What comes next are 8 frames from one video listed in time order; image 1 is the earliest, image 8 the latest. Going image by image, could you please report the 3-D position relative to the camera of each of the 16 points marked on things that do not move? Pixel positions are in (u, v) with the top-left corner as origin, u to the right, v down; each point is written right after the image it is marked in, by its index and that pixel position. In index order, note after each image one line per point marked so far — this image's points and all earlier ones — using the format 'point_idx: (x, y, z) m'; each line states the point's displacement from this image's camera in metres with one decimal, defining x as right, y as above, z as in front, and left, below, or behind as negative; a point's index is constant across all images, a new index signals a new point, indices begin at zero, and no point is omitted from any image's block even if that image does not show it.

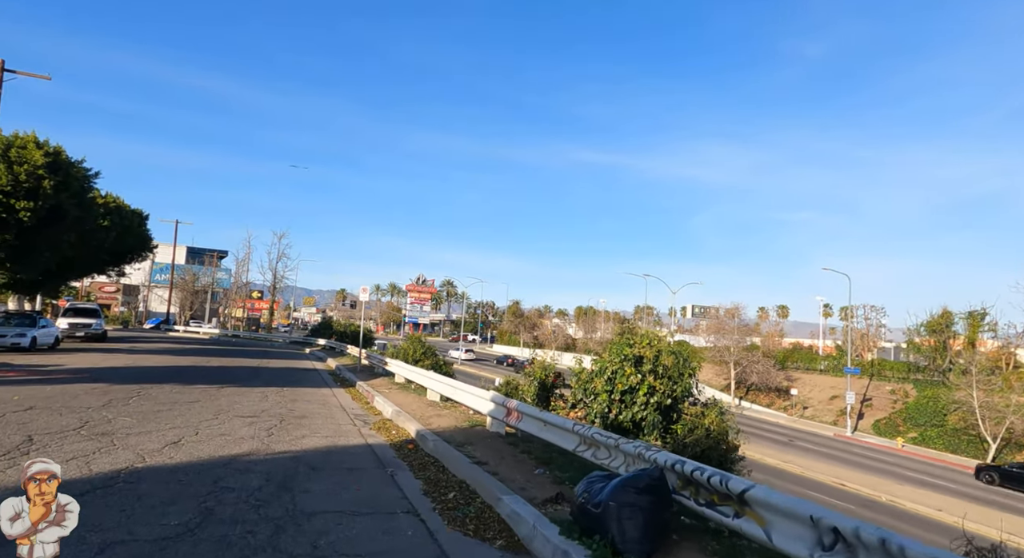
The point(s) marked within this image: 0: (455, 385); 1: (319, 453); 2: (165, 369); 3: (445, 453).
0: (-0.9, -2.0, +11.3) m
1: (-2.5, -2.3, +8.0) m
2: (-11.2, -2.9, +19.6) m
3: (-0.8, -2.1, +7.4) m
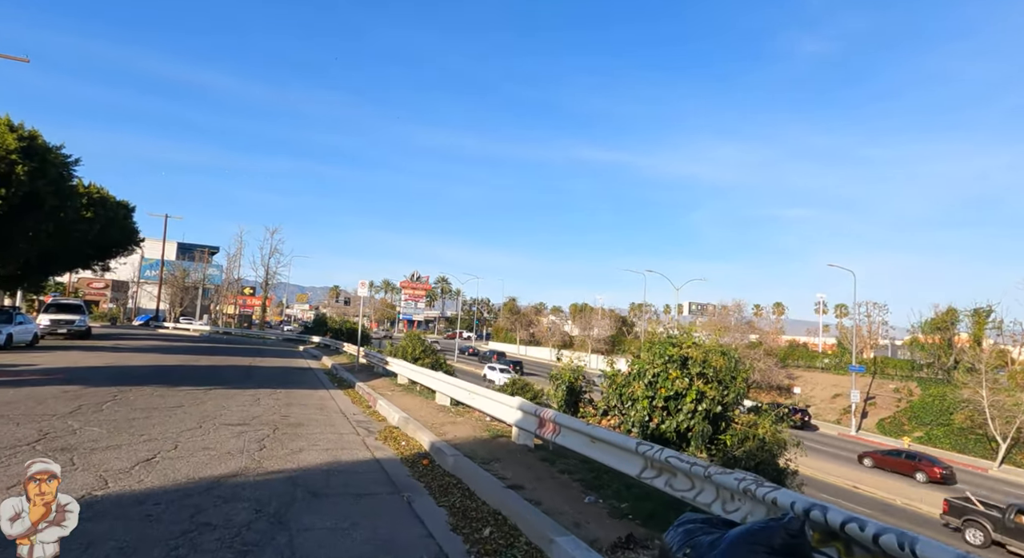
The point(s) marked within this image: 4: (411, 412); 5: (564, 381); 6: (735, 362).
0: (-0.6, -1.9, +10.1) m
1: (-2.2, -2.2, +6.9) m
2: (-10.9, -2.7, +18.4) m
3: (-0.4, -2.0, +6.3) m
4: (-1.8, -2.5, +11.4) m
5: (+0.9, -1.5, +9.1) m
6: (+2.9, -1.1, +7.9) m
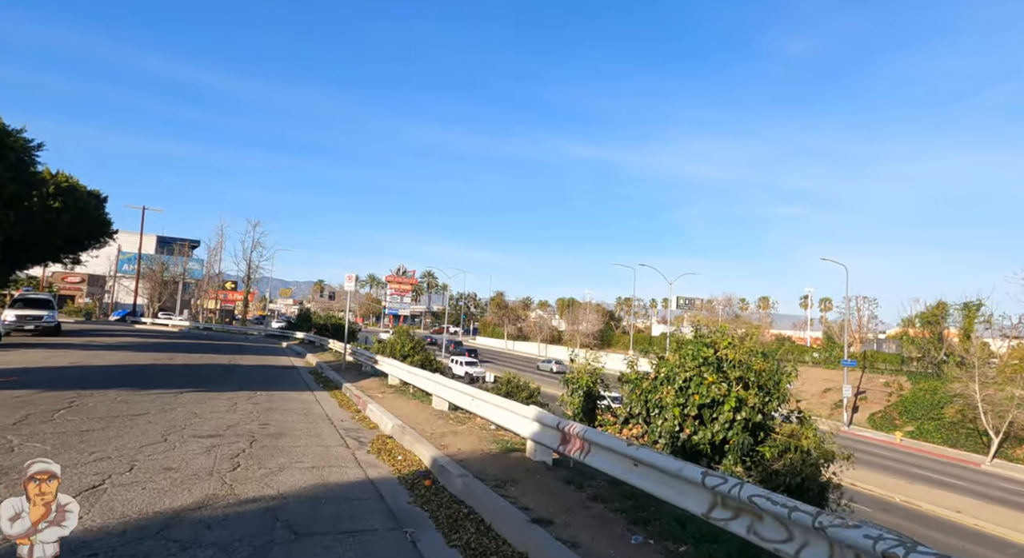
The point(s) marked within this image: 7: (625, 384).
0: (-0.5, -1.7, +9.1) m
1: (-2.0, -2.1, +5.8) m
2: (-11.0, -2.5, +17.1) m
3: (-0.3, -1.9, +5.3) m
4: (-1.7, -2.4, +10.4) m
5: (+1.0, -1.4, +8.1) m
6: (+3.1, -1.0, +7.0) m
7: (+1.5, -1.4, +7.9) m
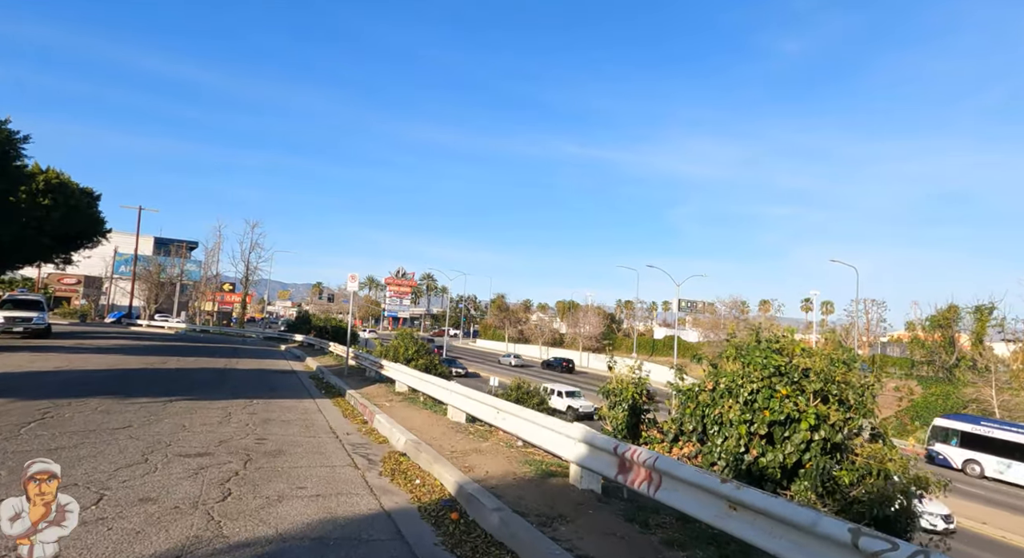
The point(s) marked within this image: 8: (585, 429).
0: (-0.2, -1.7, +8.2) m
1: (-1.6, -2.0, +4.9) m
2: (-10.7, -2.5, +16.1) m
3: (+0.1, -1.9, +4.3) m
4: (-1.4, -2.4, +9.4) m
5: (+1.4, -1.3, +7.1) m
6: (+3.4, -0.9, +6.1) m
7: (+1.8, -1.3, +6.9) m
8: (+0.7, -1.3, +5.4) m
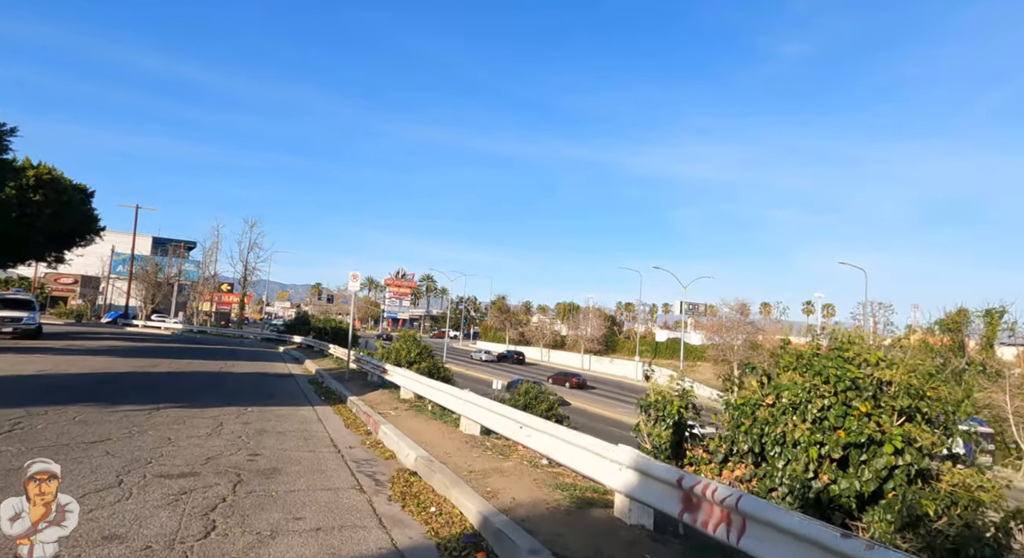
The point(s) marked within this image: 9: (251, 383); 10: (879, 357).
0: (+0.1, -1.7, +7.3) m
1: (-1.4, -2.0, +4.0) m
2: (-10.4, -2.5, +15.3) m
3: (+0.4, -1.8, +3.5) m
4: (-1.1, -2.3, +8.6) m
5: (+1.6, -1.3, +6.3) m
6: (+3.7, -0.9, +5.2) m
7: (+2.1, -1.3, +6.1) m
8: (+0.9, -1.3, +4.6) m
9: (-8.2, -3.3, +19.5) m
10: (+3.2, -0.7, +5.5) m
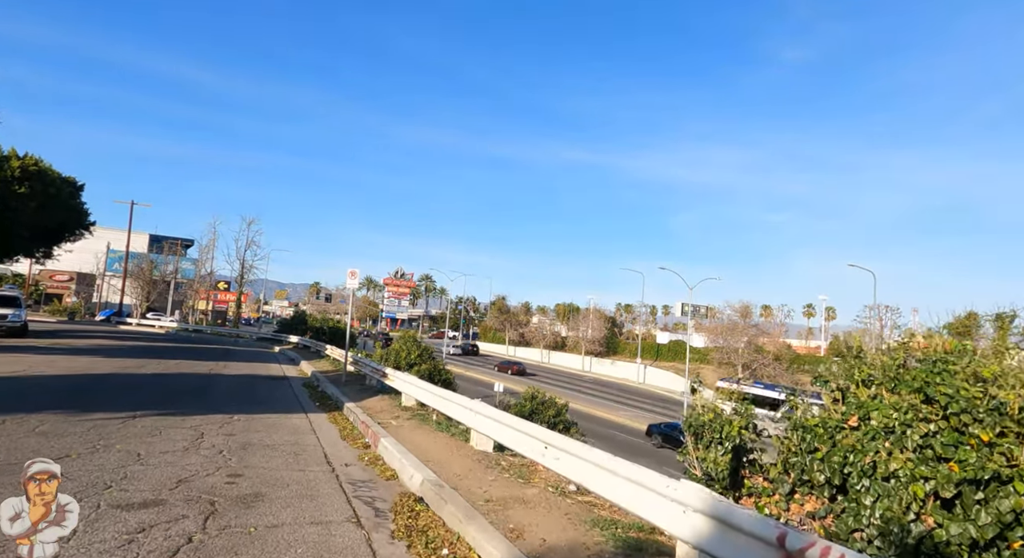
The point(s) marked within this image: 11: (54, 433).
0: (+0.3, -1.6, +6.4) m
1: (-1.1, -2.0, +3.1) m
2: (-10.3, -2.4, +14.3) m
3: (+0.6, -1.8, +2.6) m
4: (-0.9, -2.3, +7.6) m
5: (+1.9, -1.3, +5.4) m
6: (+3.9, -0.9, +4.3) m
7: (+2.3, -1.3, +5.1) m
8: (+1.1, -1.3, +3.7) m
9: (-8.1, -3.2, +18.5) m
10: (+3.5, -0.6, +4.5) m
11: (-6.0, -2.0, +8.1) m
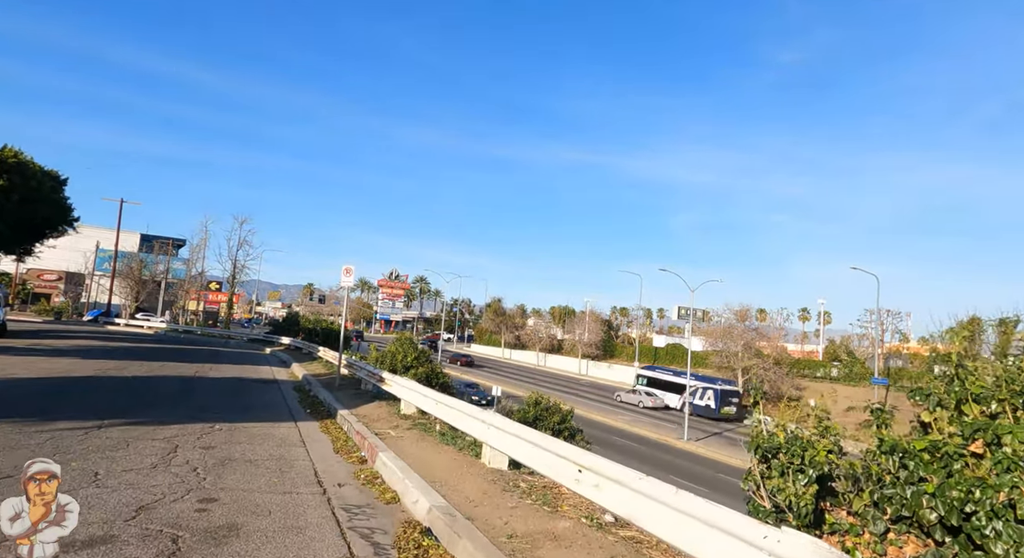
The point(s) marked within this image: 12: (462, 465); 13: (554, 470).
0: (+0.5, -1.6, +5.5) m
1: (-0.9, -1.9, +2.1) m
2: (-10.1, -2.3, +13.3) m
3: (+0.8, -1.7, +1.6) m
4: (-0.7, -2.2, +6.7) m
5: (+2.1, -1.2, +4.5) m
6: (+4.1, -0.9, +3.4) m
7: (+2.5, -1.2, +4.2) m
8: (+1.4, -1.2, +2.8) m
9: (-8.0, -3.1, +17.5) m
10: (+3.7, -0.6, +3.6) m
11: (-5.8, -1.9, +7.1) m
12: (-0.8, -2.4, +8.3) m
13: (+0.3, -1.9, +6.2) m
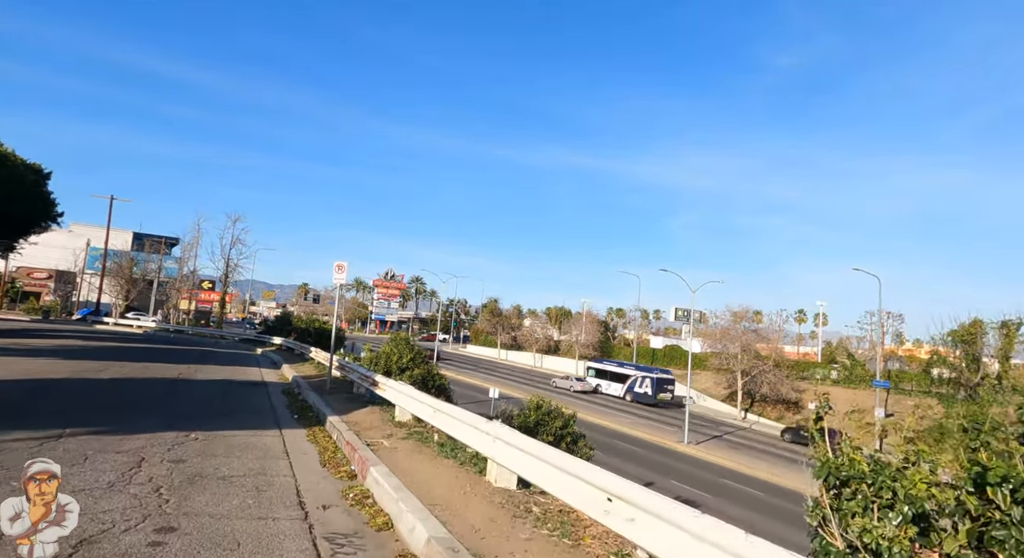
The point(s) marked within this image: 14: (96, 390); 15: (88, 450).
0: (+0.6, -1.5, +4.7) m
1: (-0.8, -1.8, +1.4) m
2: (-10.1, -2.2, +12.4) m
3: (+0.9, -1.6, +0.9) m
4: (-0.6, -2.2, +5.9) m
5: (+2.2, -1.2, +3.7) m
6: (+4.2, -0.8, +2.7) m
7: (+2.6, -1.2, +3.5) m
8: (+1.5, -1.1, +2.0) m
9: (-8.0, -3.1, +16.7) m
10: (+3.8, -0.5, +2.9) m
11: (-5.7, -1.8, +6.3) m
12: (-0.7, -2.4, +7.5) m
13: (+0.4, -1.8, +5.4) m
14: (-9.5, -2.6, +14.3) m
15: (-5.5, -2.2, +8.2) m
